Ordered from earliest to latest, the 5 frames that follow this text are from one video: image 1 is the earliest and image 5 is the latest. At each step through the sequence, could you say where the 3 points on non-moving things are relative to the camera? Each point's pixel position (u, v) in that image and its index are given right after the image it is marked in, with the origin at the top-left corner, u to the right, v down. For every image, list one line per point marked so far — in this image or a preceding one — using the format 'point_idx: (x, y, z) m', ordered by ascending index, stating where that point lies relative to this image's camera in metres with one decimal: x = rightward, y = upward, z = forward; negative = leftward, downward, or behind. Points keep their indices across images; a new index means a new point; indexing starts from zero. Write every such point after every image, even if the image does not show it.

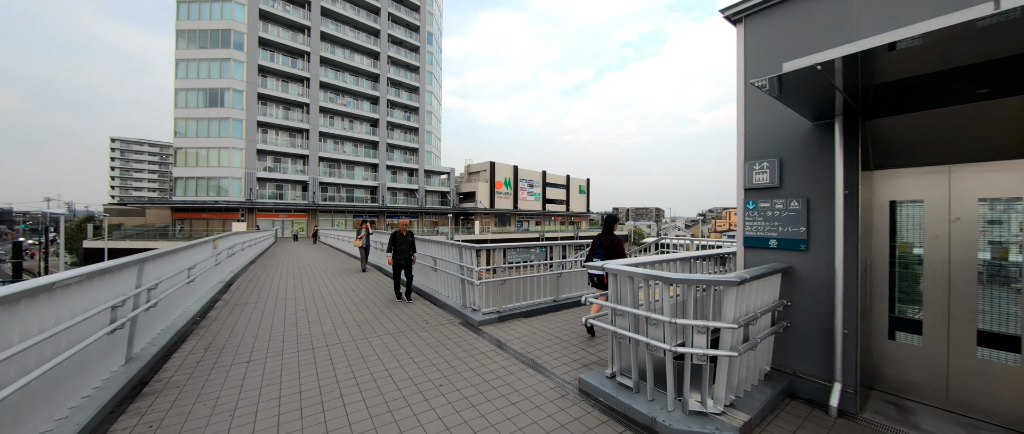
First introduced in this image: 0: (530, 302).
0: (+0.3, -1.3, +4.9) m
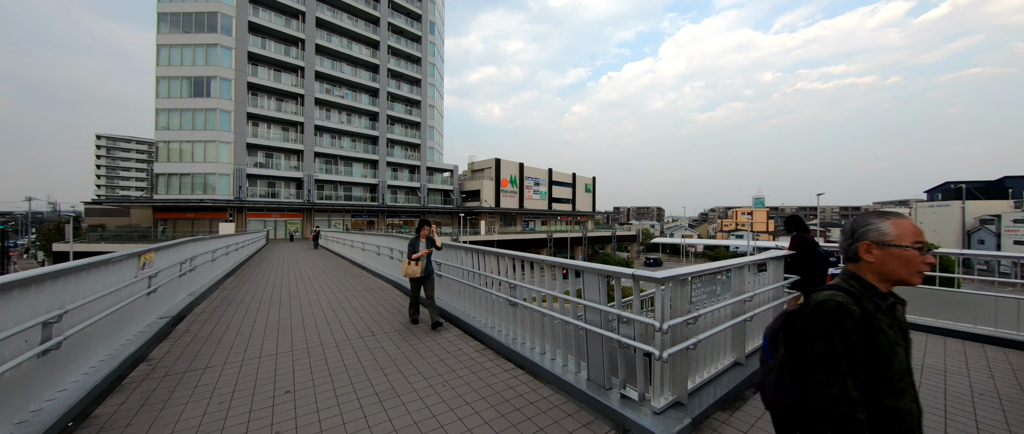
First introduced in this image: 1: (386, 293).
0: (+1.7, -1.3, +2.6) m
1: (-2.5, -1.6, +6.1) m
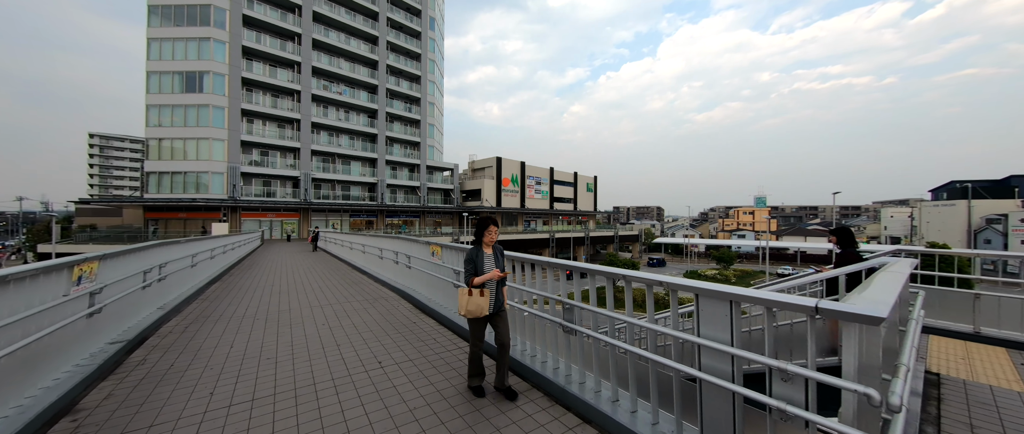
0: (+2.2, -1.3, +1.8) m
1: (-2.0, -1.6, +5.3) m
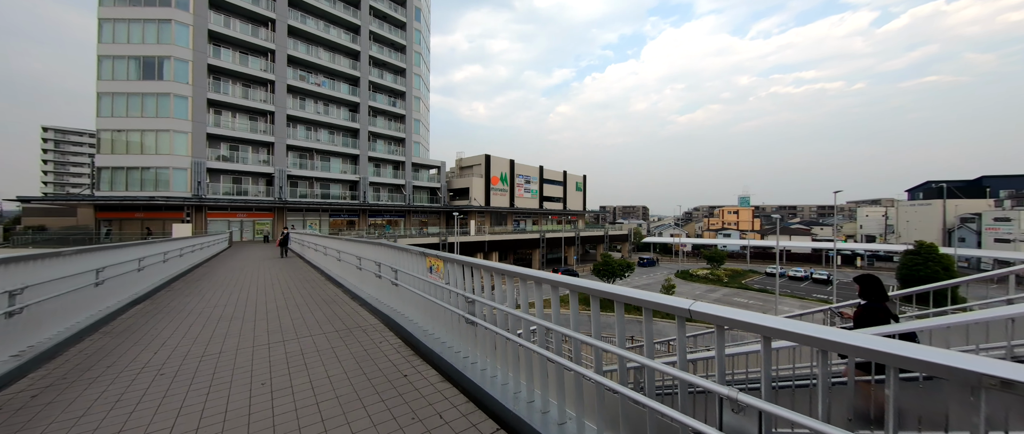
0: (+2.6, -1.3, +0.6) m
1: (-1.8, -1.6, +3.9) m
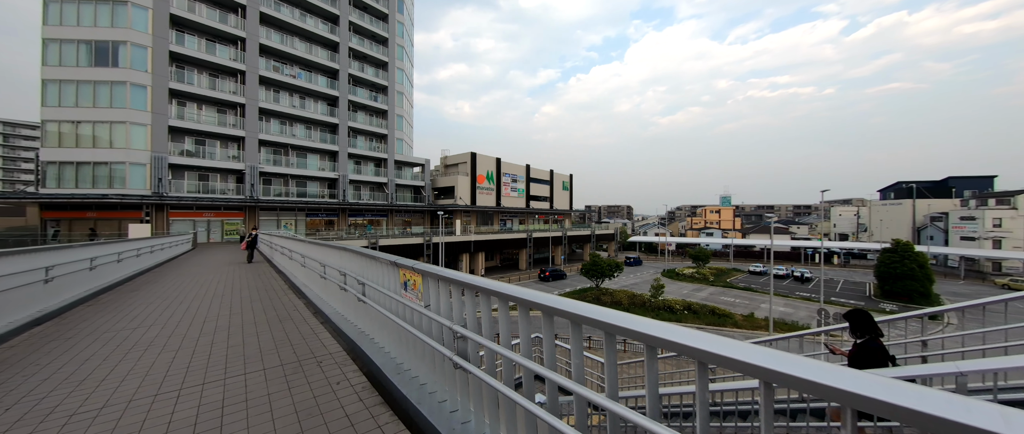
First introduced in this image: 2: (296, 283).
0: (+2.7, -1.3, 0.0) m
1: (-1.8, -1.6, +3.0) m
2: (-5.0, -1.5, +7.3) m
